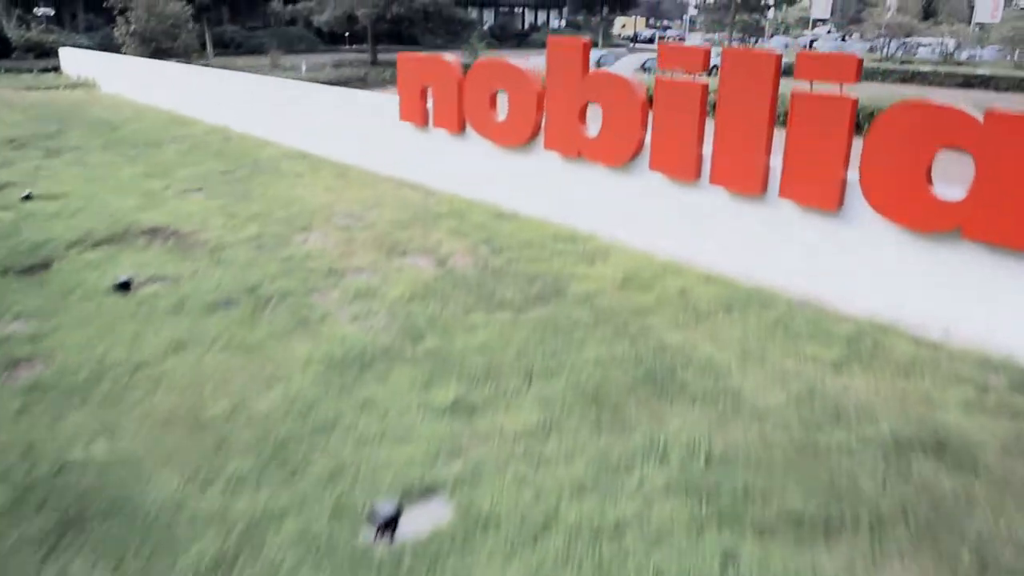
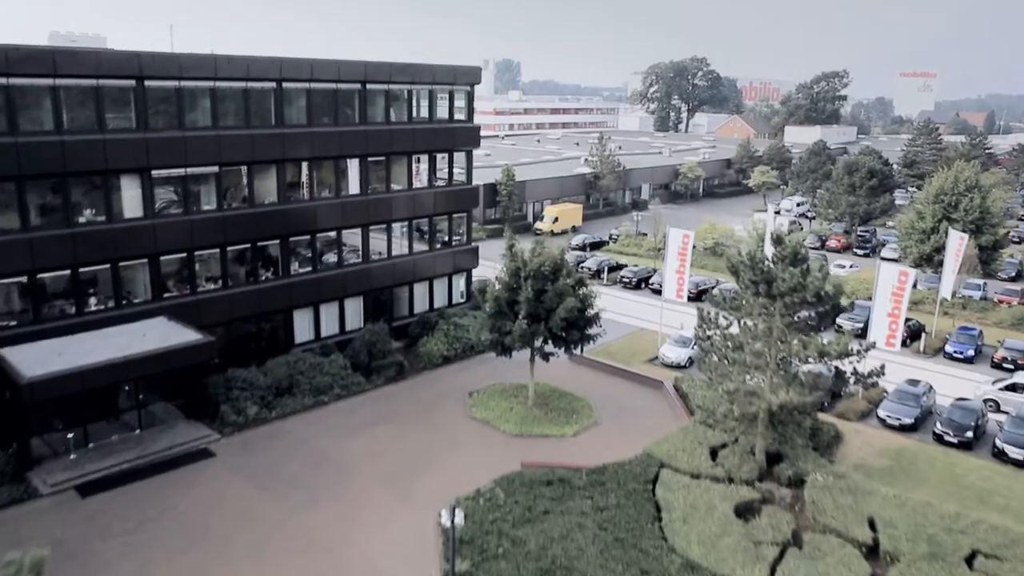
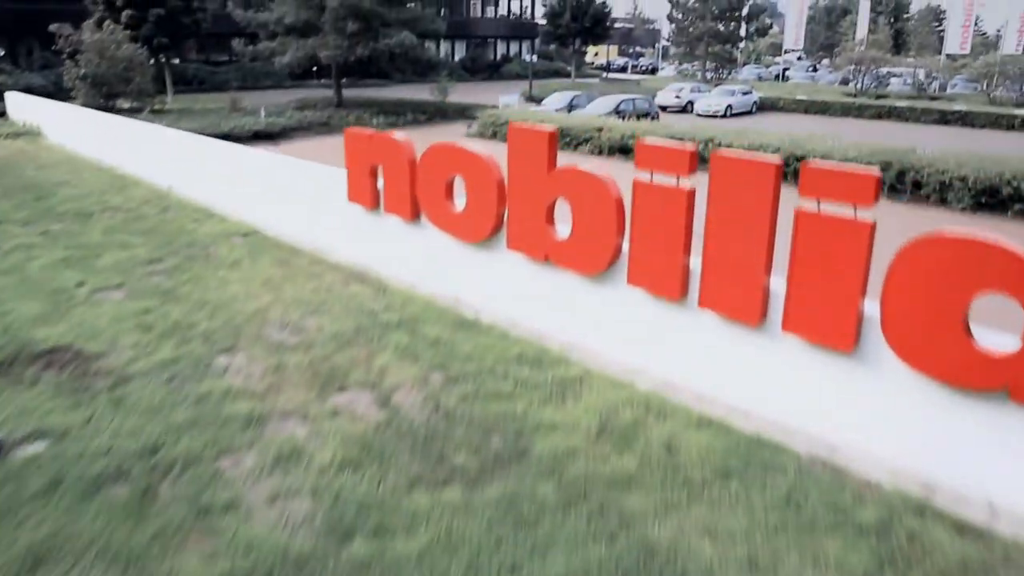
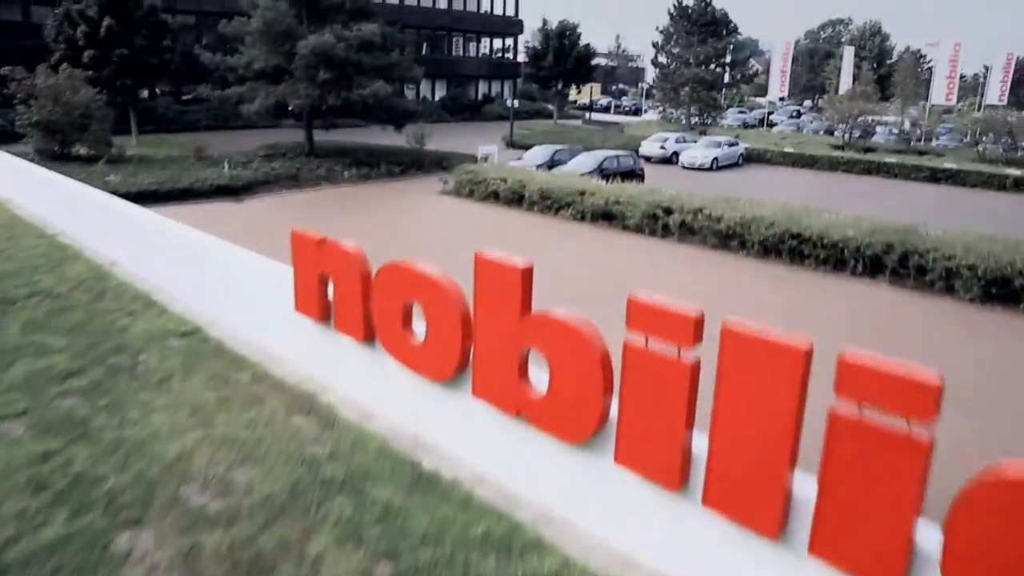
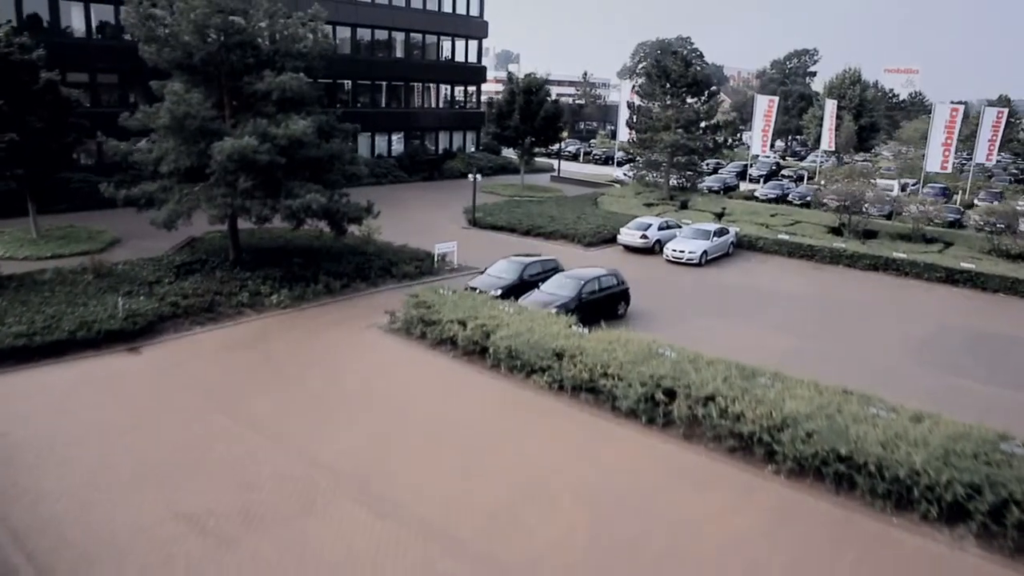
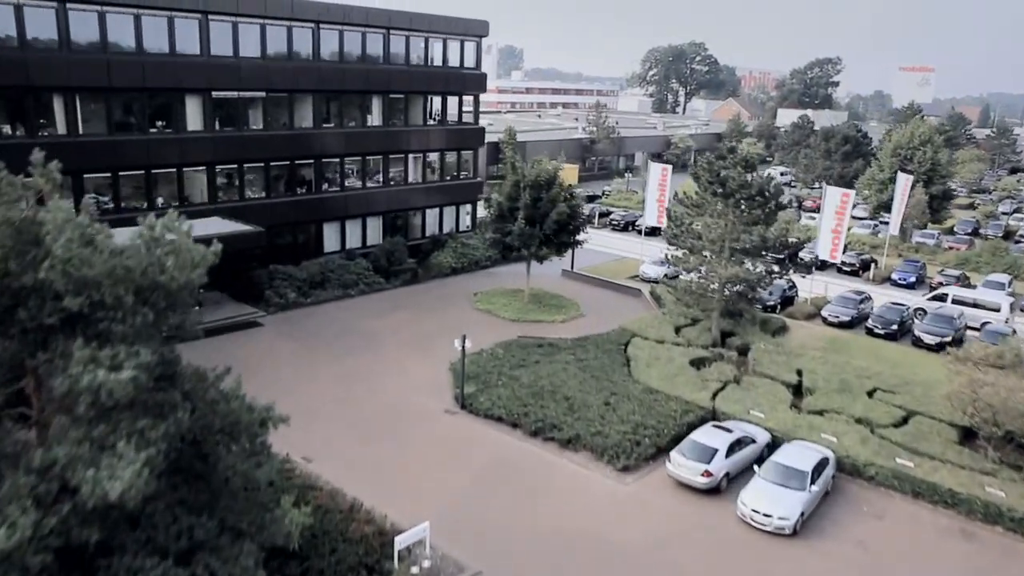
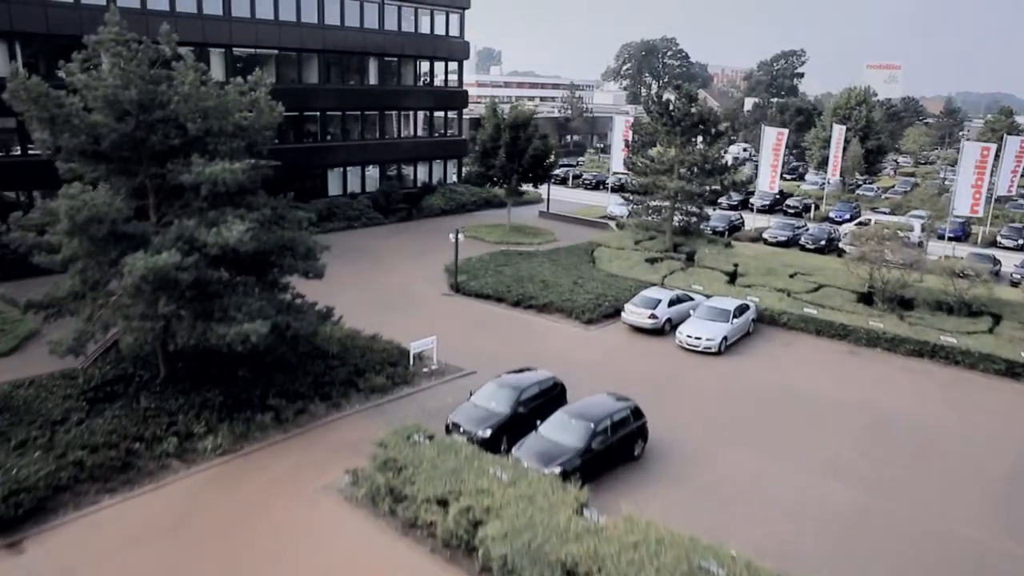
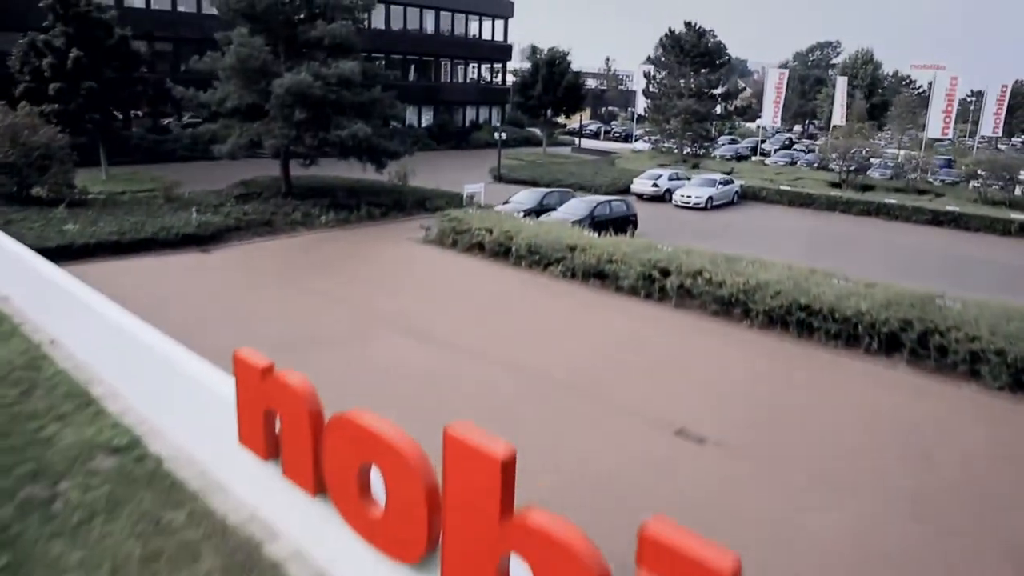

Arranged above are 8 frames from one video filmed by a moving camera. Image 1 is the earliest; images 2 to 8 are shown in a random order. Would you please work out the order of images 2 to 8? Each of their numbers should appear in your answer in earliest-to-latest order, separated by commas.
3, 4, 8, 5, 7, 6, 2
